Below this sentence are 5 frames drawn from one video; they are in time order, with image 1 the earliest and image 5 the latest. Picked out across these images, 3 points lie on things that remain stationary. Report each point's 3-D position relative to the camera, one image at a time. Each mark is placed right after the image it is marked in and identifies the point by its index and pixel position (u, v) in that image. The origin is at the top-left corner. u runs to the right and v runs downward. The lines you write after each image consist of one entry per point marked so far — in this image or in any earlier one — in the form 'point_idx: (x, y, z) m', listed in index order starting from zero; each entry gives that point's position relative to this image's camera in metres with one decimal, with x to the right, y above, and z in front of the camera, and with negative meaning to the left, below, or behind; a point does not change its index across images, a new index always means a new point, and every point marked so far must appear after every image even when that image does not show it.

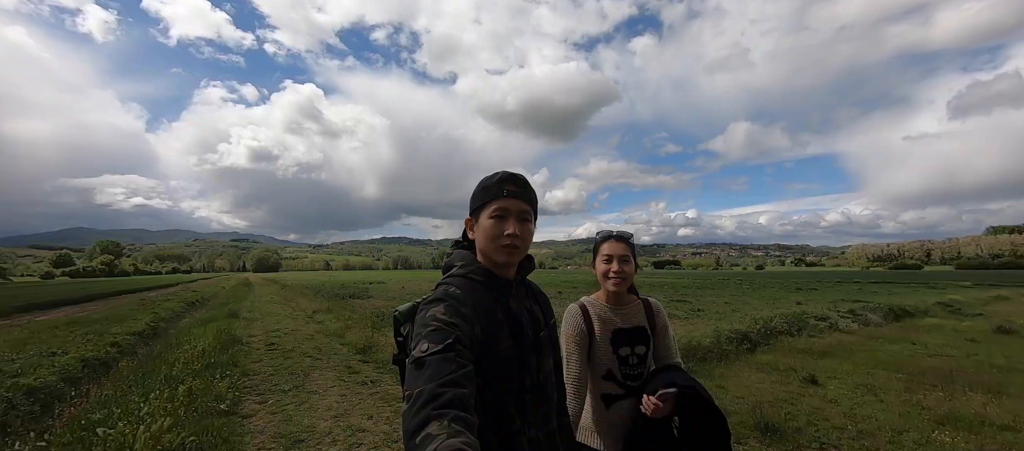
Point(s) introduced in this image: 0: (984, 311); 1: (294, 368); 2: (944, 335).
0: (+24.2, -4.4, +19.9) m
1: (-10.9, -5.3, +17.8) m
2: (+15.2, -3.9, +13.6) m
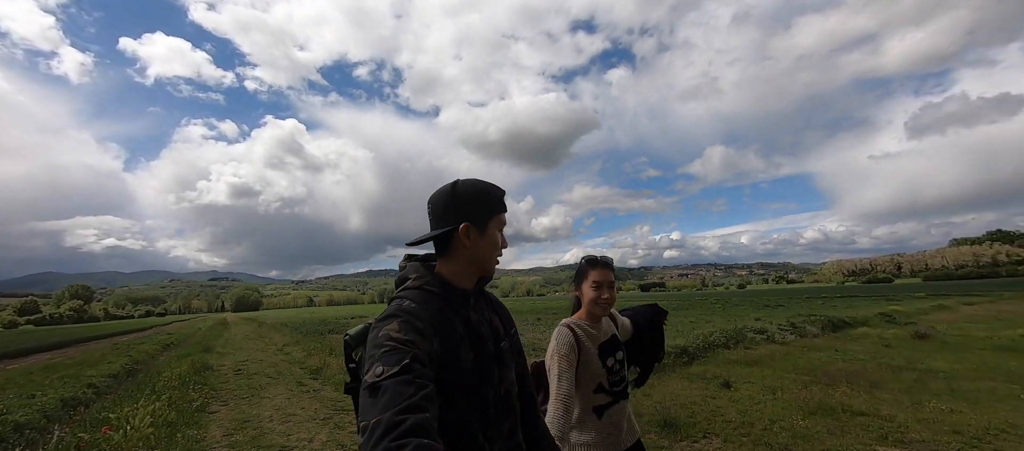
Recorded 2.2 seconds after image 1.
0: (+22.6, -5.3, +21.7) m
1: (-12.3, -7.2, +18.2) m
2: (+13.8, -4.6, +15.1) m
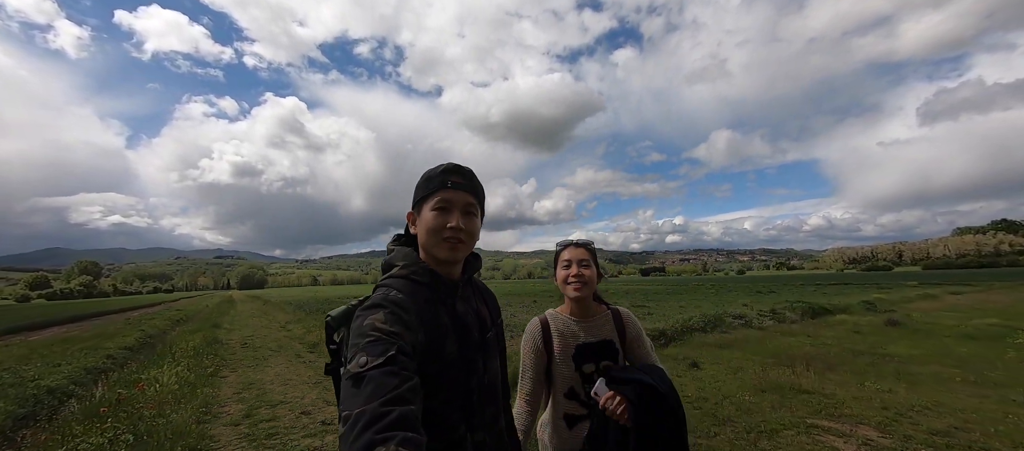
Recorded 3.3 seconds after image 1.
0: (+22.3, -4.8, +22.4) m
1: (-12.8, -6.3, +19.2) m
2: (+13.4, -4.2, +15.8) m
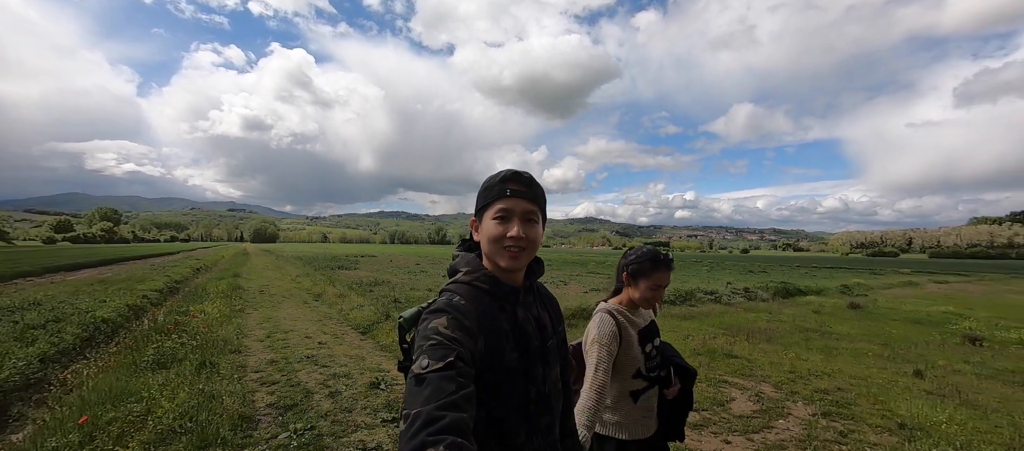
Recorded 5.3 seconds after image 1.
0: (+21.8, -4.1, +23.5) m
1: (-13.3, -4.2, +21.1) m
2: (+12.9, -3.7, +17.1) m
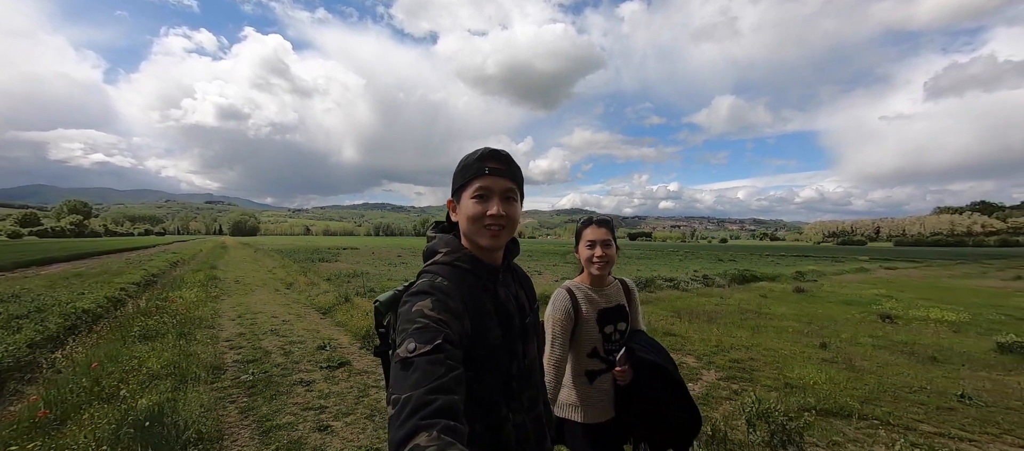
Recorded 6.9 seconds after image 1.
0: (+20.2, -3.5, +25.2) m
1: (-14.8, -3.8, +21.6) m
2: (+11.5, -3.3, +18.5) m
